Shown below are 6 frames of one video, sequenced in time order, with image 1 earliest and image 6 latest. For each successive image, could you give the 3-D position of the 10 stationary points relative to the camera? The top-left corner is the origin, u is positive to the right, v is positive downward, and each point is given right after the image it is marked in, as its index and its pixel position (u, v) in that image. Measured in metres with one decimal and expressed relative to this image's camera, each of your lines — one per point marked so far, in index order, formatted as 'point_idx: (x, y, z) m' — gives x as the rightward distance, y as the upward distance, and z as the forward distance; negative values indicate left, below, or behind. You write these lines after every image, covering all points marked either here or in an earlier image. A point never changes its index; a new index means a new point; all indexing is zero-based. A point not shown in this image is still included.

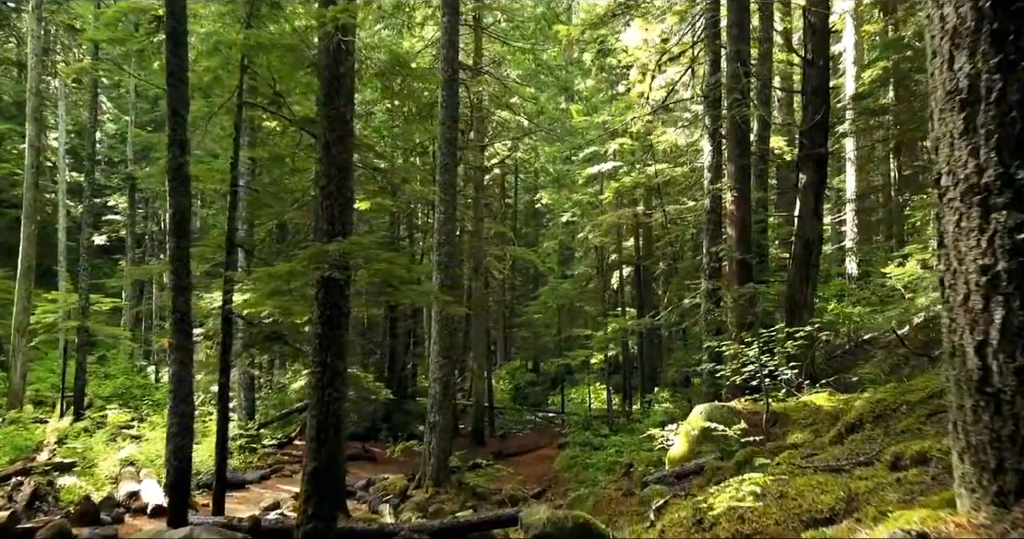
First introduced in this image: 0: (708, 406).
0: (+2.3, -1.6, +8.6) m
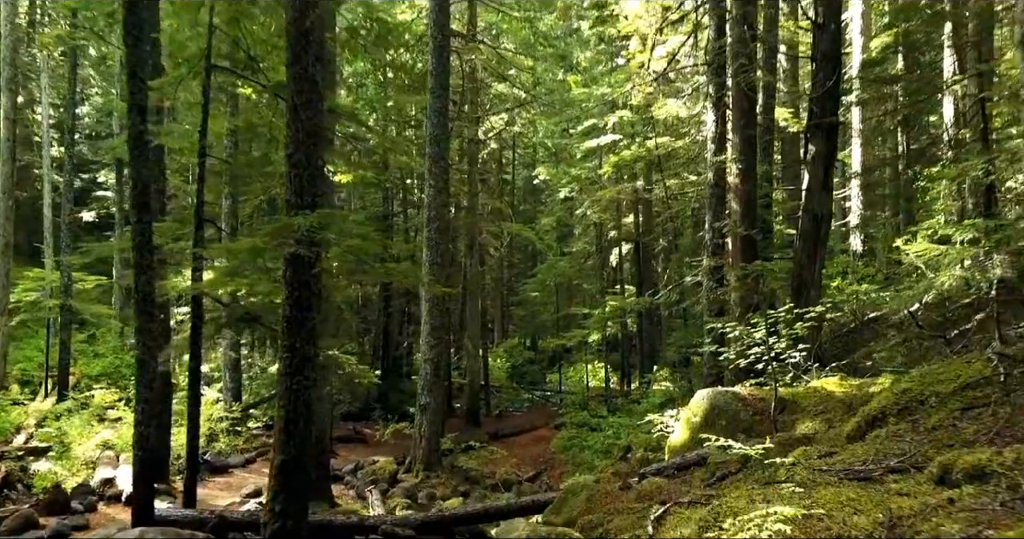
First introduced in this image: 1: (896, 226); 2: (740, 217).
0: (+2.2, -1.4, +8.1) m
1: (+10.3, +1.2, +19.3) m
2: (+3.7, +0.8, +11.8) m
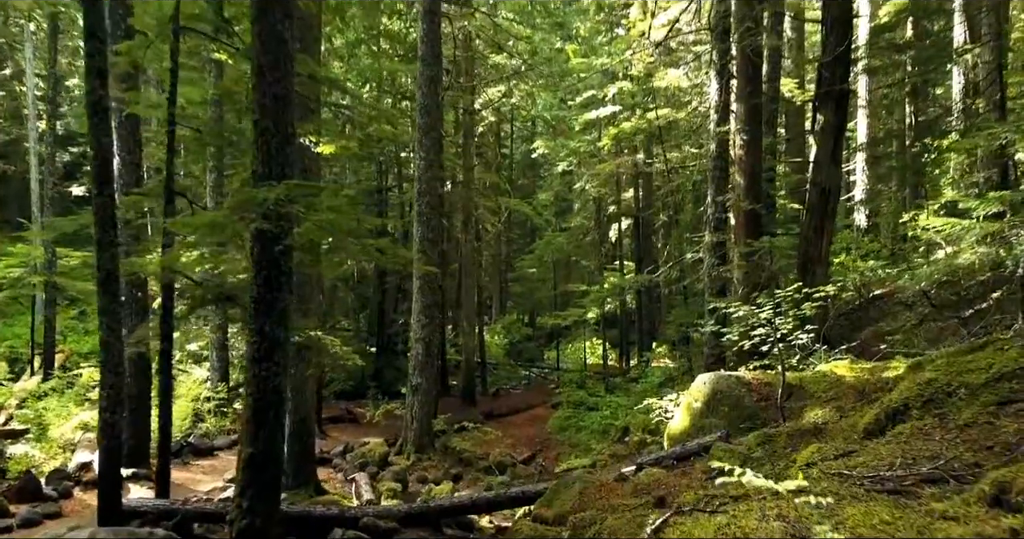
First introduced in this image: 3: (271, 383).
0: (+2.1, -1.1, +7.6) m
1: (+10.2, +1.8, +18.8) m
2: (+3.6, +1.2, +11.2) m
3: (-1.9, -0.9, +5.8) m
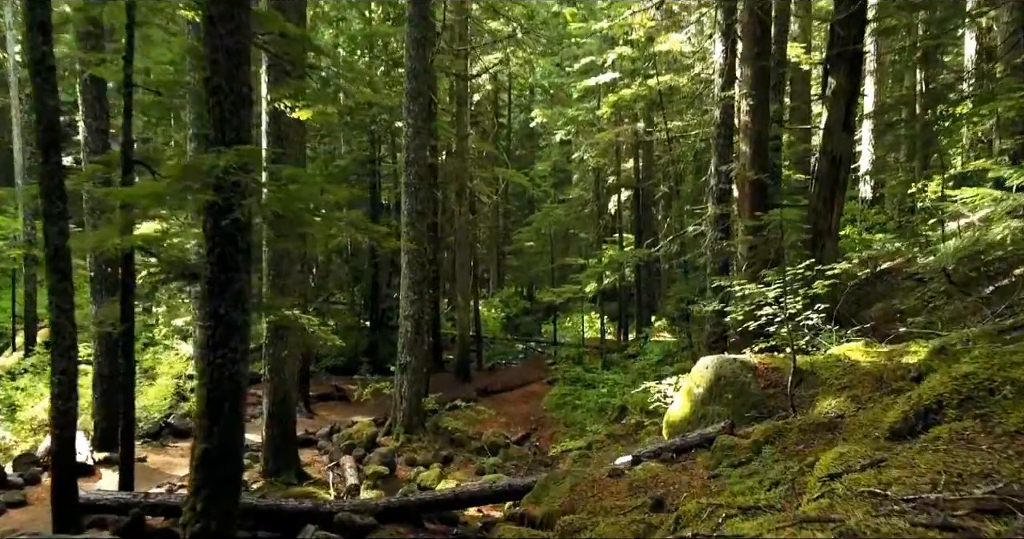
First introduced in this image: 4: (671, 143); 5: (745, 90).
0: (+2.0, -0.9, +7.0) m
1: (+10.0, +2.5, +18.1) m
2: (+3.5, +1.6, +10.6) m
3: (-2.0, -0.7, +5.2) m
4: (+3.8, +3.0, +17.3) m
5: (+3.4, +2.6, +10.7) m
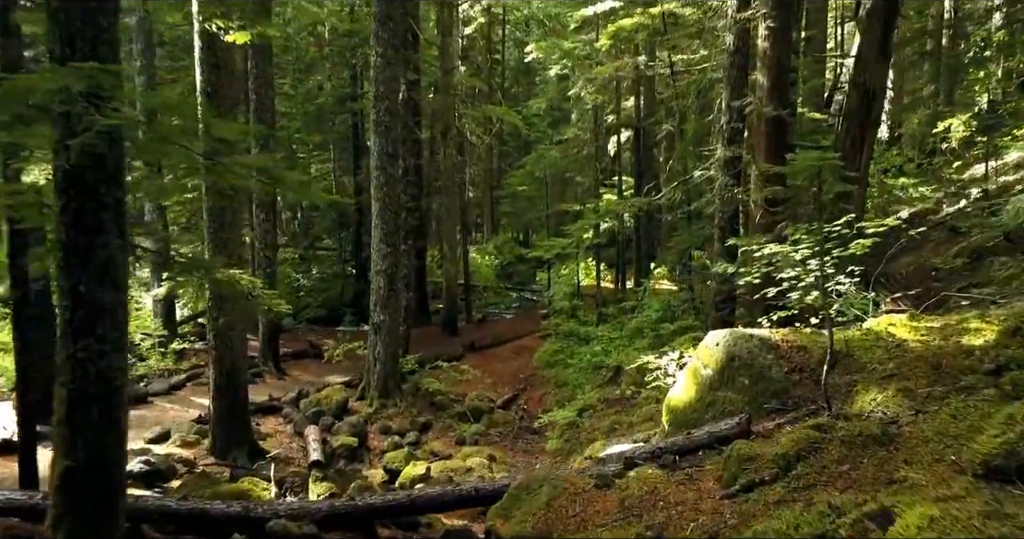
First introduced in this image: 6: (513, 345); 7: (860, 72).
0: (+1.7, -0.5, +5.8) m
1: (+9.8, +3.7, +16.6) m
2: (+3.2, +2.2, +9.1) m
3: (-2.3, -0.5, +4.0) m
4: (+3.6, +4.2, +15.8) m
5: (+3.2, +3.3, +9.2) m
6: (0.0, -1.8, +17.4) m
7: (+4.3, +2.4, +8.8) m
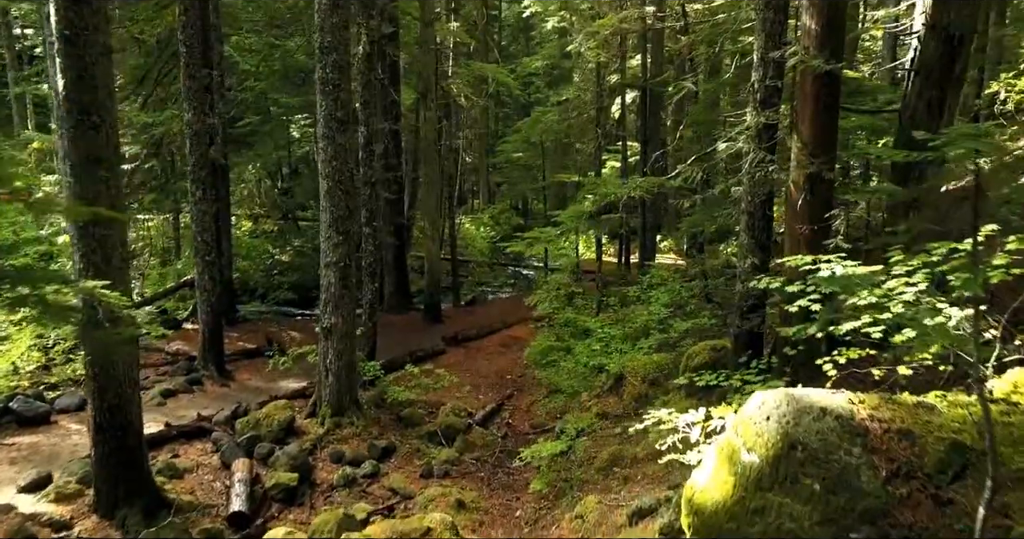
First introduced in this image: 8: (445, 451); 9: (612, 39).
0: (+1.4, -0.7, +3.8) m
1: (+9.5, +4.1, +14.3) m
2: (+2.9, +2.2, +7.0) m
3: (-2.6, -0.8, +2.0) m
4: (+3.3, +4.5, +13.5) m
5: (+2.9, +3.3, +6.9) m
6: (-0.2, -1.4, +15.4) m
7: (+4.0, +2.4, +6.6) m
8: (-0.8, -2.4, +9.4) m
9: (+2.4, +5.5, +17.4) m
